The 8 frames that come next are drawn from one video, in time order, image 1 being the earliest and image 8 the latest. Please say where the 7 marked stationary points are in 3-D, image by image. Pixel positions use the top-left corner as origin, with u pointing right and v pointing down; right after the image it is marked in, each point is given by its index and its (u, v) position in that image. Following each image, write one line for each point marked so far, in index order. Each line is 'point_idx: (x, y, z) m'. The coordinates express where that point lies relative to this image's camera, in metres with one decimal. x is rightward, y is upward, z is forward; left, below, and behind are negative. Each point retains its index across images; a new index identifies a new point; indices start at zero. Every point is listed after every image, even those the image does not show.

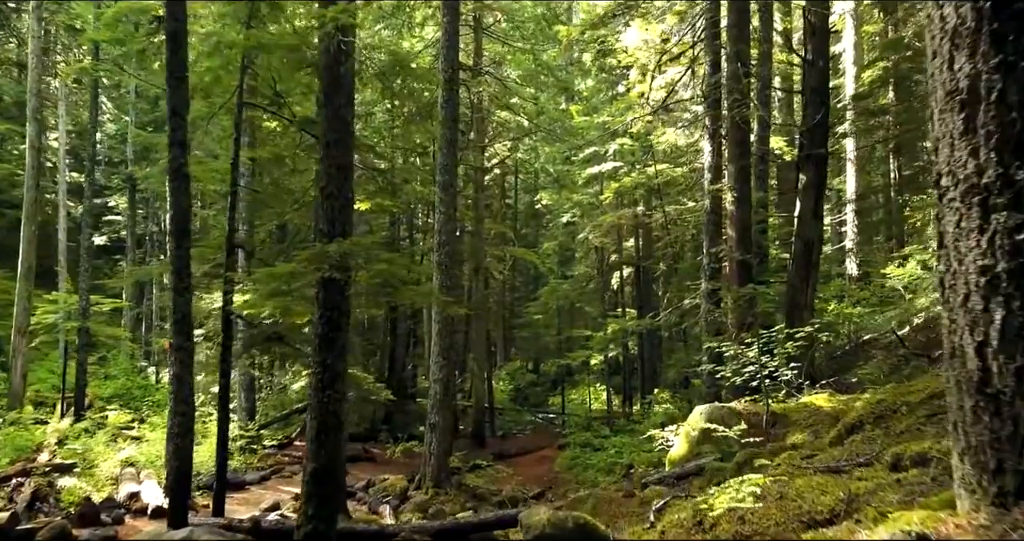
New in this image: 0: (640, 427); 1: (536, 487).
0: (+3.3, -4.0, +18.4) m
1: (+0.5, -4.9, +16.4) m
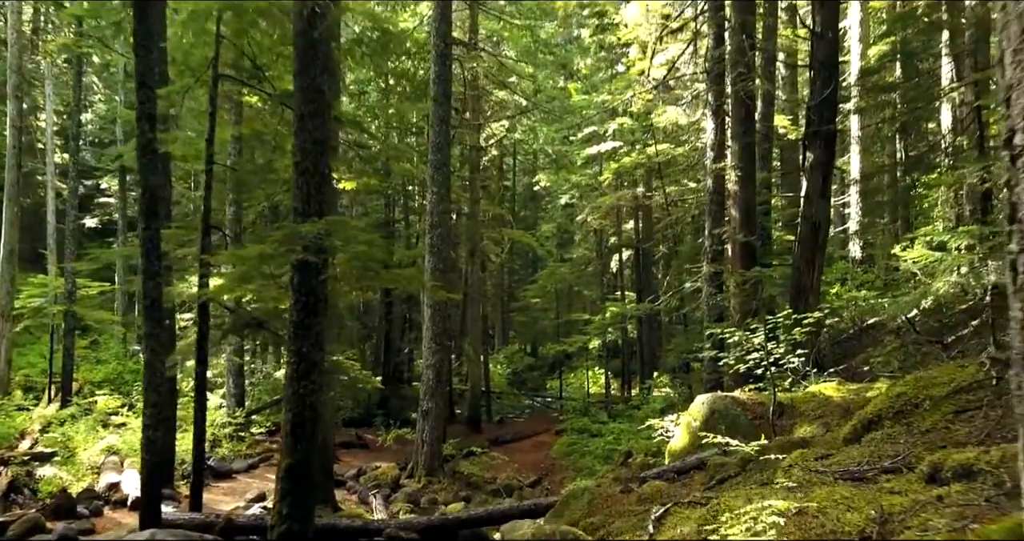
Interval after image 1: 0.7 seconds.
0: (+3.2, -3.5, +18.0) m
1: (+0.4, -4.5, +16.0) m
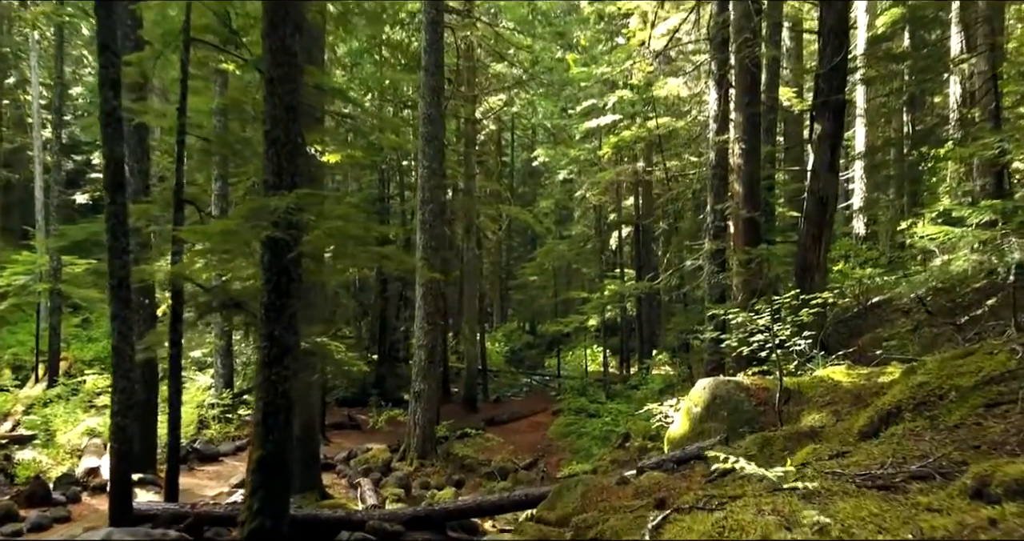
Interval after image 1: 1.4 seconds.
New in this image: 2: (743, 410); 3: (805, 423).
0: (+3.1, -3.0, +17.6) m
1: (+0.3, -4.0, +15.7) m
2: (+2.3, -1.4, +7.4) m
3: (+2.6, -1.4, +6.5) m
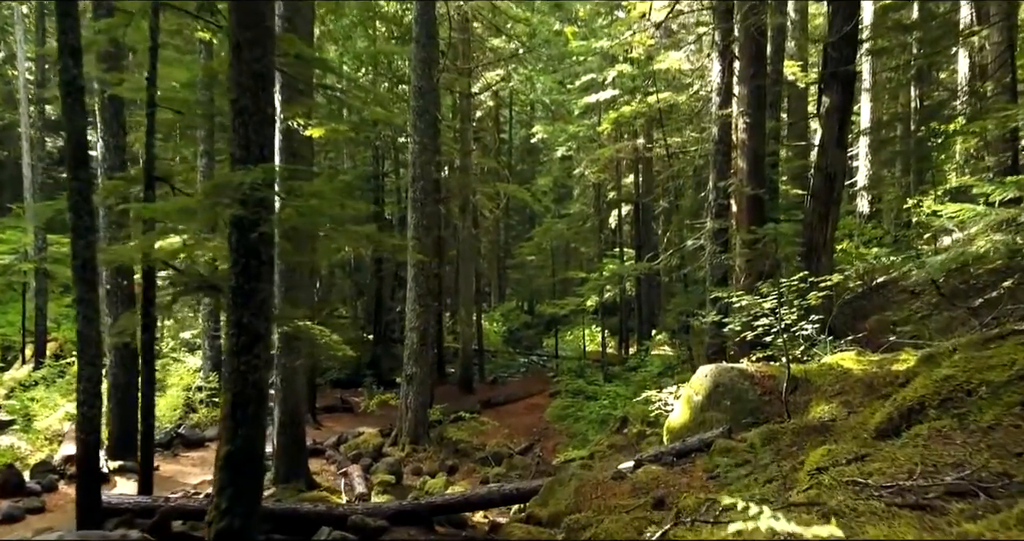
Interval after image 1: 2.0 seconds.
0: (+3.0, -2.5, +17.3) m
1: (+0.2, -3.6, +15.3) m
2: (+2.2, -1.2, +7.0) m
3: (+2.5, -1.2, +6.0) m
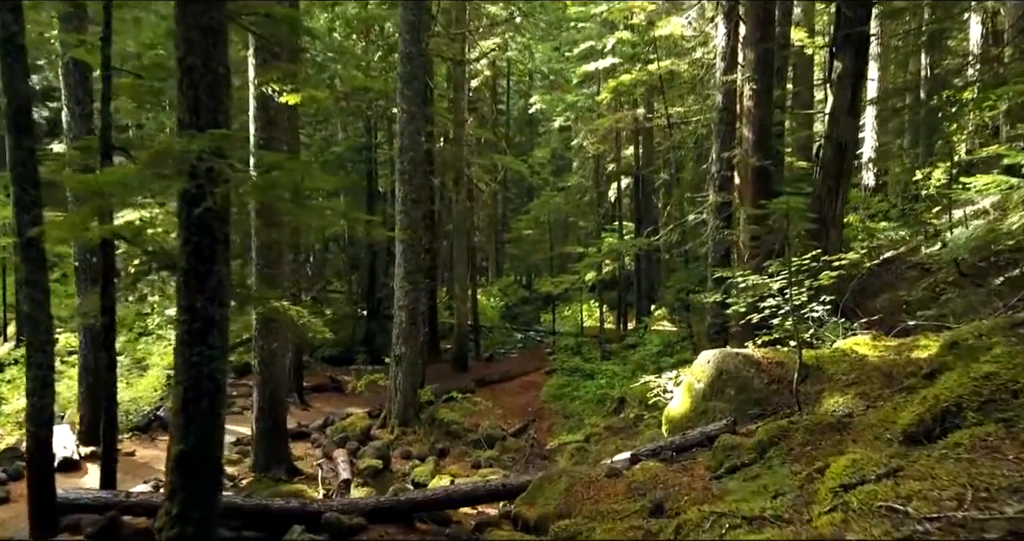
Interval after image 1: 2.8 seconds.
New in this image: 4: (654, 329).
0: (+2.8, -1.9, +16.8) m
1: (+0.1, -3.1, +14.9) m
2: (+2.1, -1.0, +6.4) m
3: (+2.4, -1.1, +5.5) m
4: (+3.8, -1.5, +19.2) m
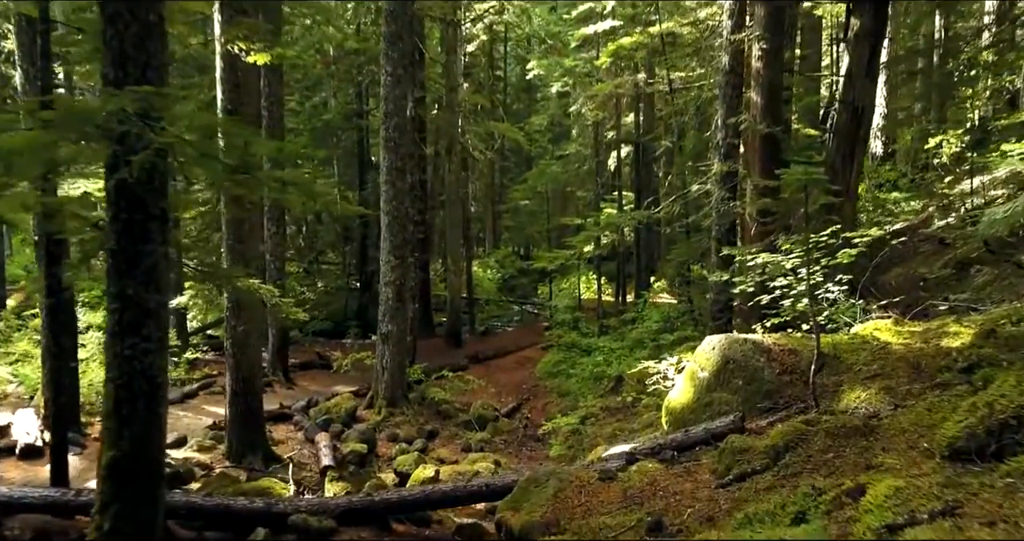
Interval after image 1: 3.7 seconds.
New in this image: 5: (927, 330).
0: (+2.7, -1.3, +16.2) m
1: (0.0, -2.5, +14.4) m
2: (+2.0, -0.9, +5.8) m
3: (+2.3, -0.9, +4.9) m
4: (+3.6, -0.8, +18.6) m
5: (+3.4, -0.5, +6.0) m
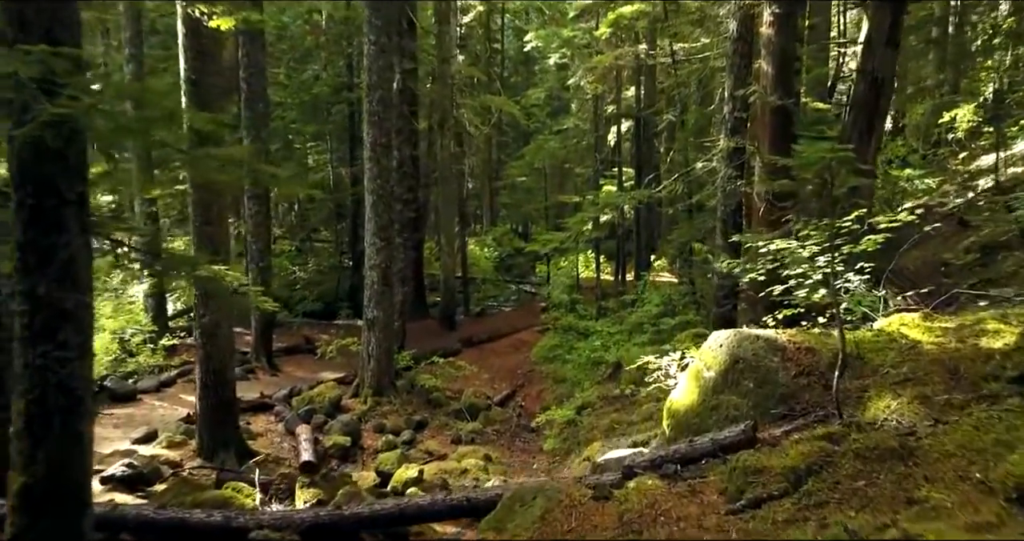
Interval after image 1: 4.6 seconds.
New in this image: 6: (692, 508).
0: (+2.6, -0.9, +15.6) m
1: (-0.1, -2.2, +13.8) m
2: (+1.9, -0.8, +5.2) m
3: (+2.2, -0.9, +4.3) m
4: (+3.5, -0.3, +18.0) m
5: (+3.3, -0.4, +5.3) m
6: (+1.0, -1.3, +4.1) m
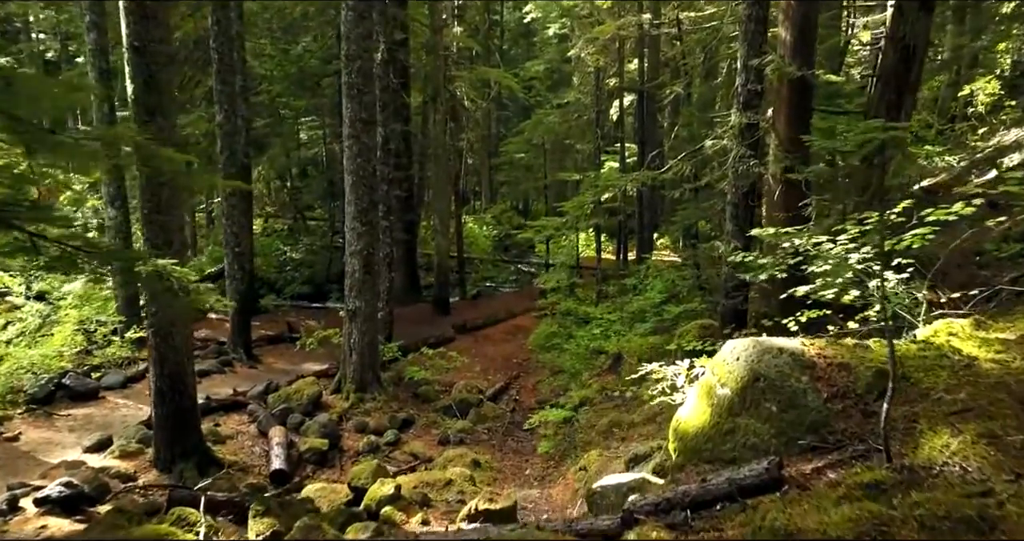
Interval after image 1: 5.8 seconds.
0: (+2.5, -0.5, +14.7) m
1: (-0.2, -1.9, +13.0) m
2: (+1.8, -0.8, +4.4) m
3: (+2.0, -0.9, +3.4) m
4: (+3.4, +0.1, +17.1) m
5: (+3.2, -0.4, +4.5) m
6: (+0.9, -1.4, +3.3) m
